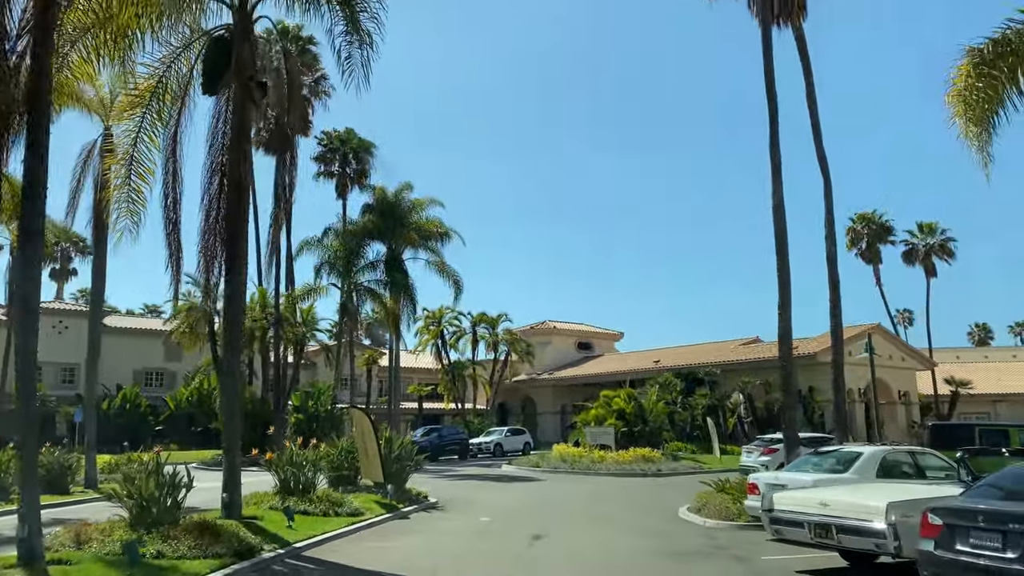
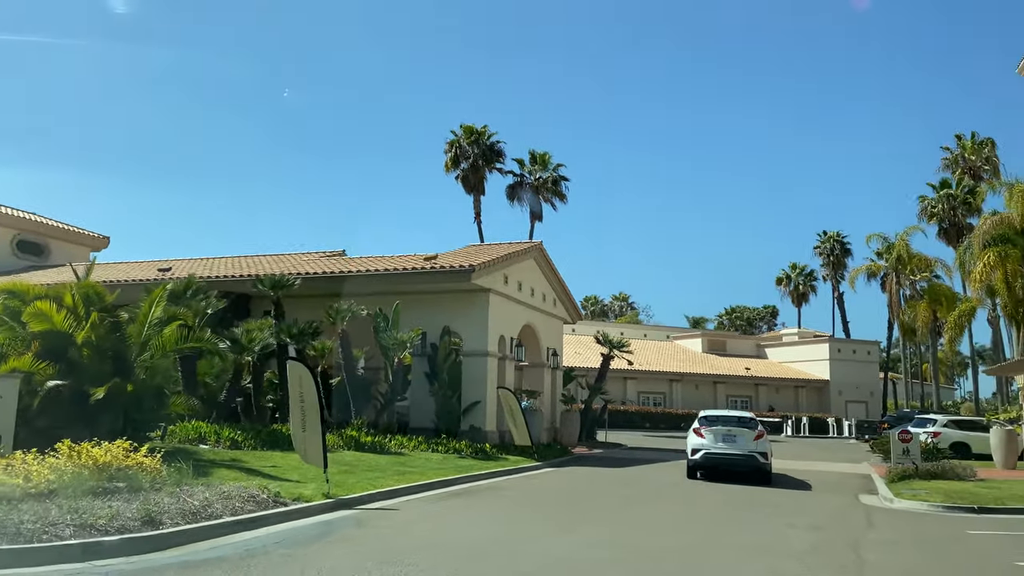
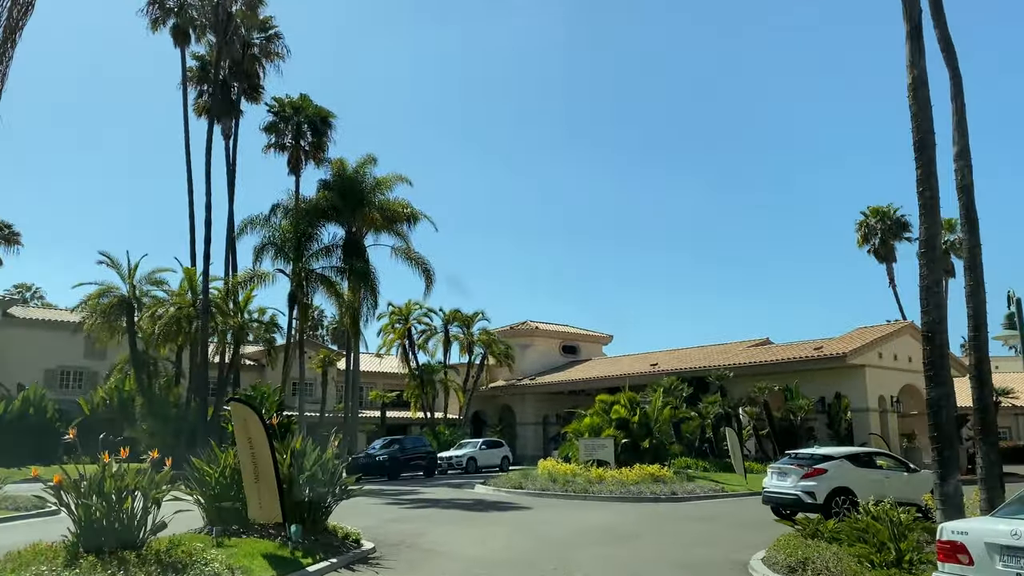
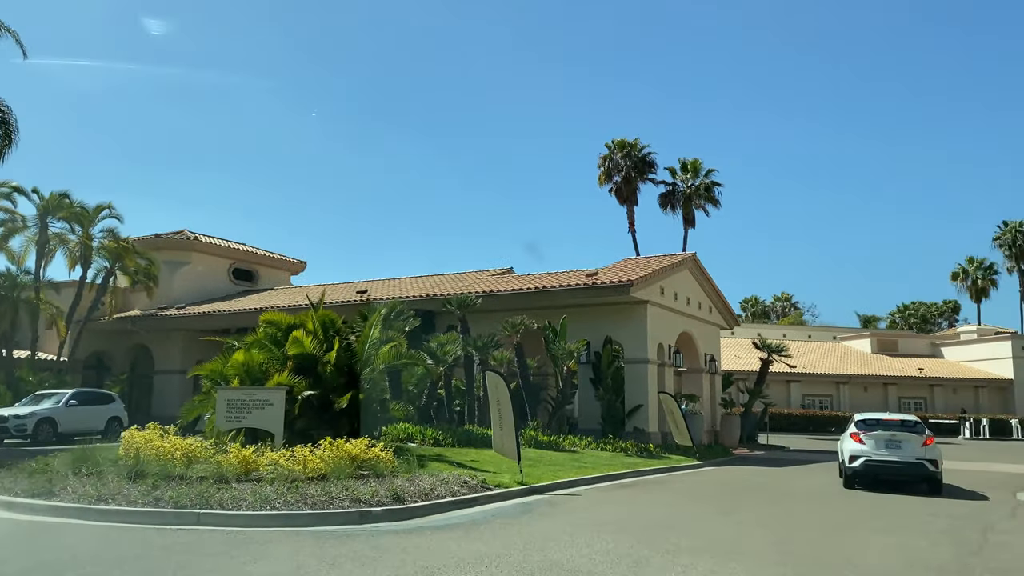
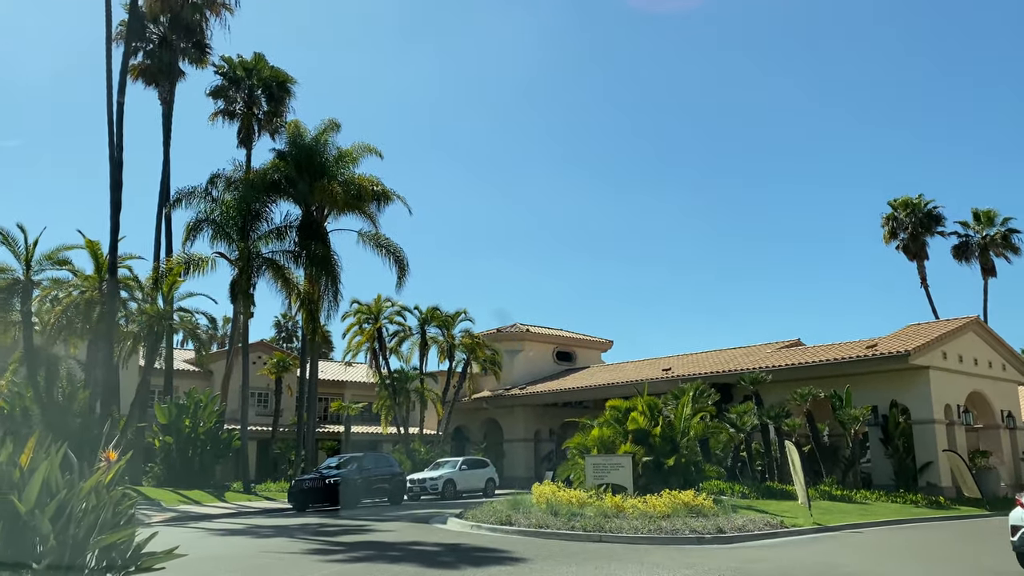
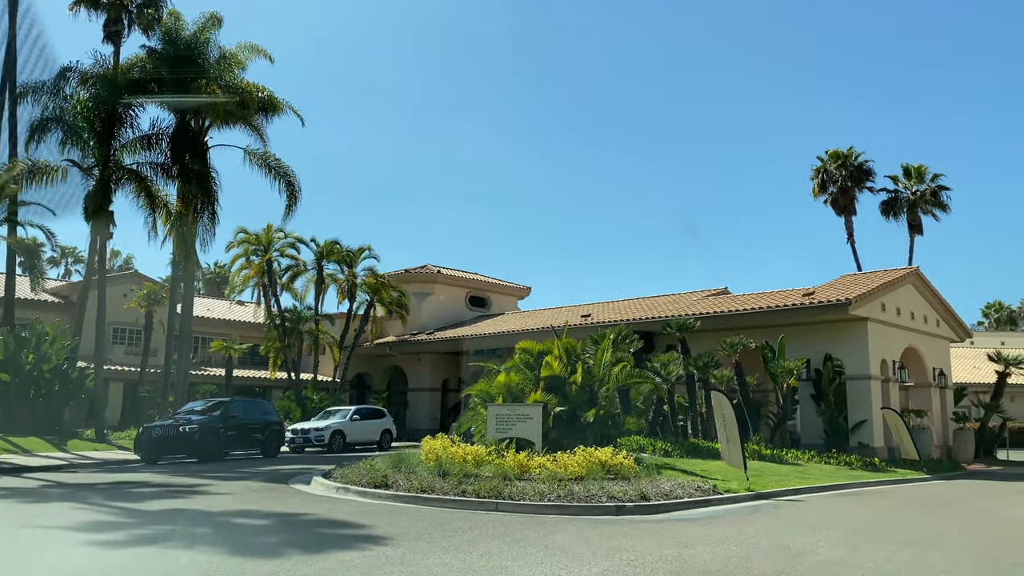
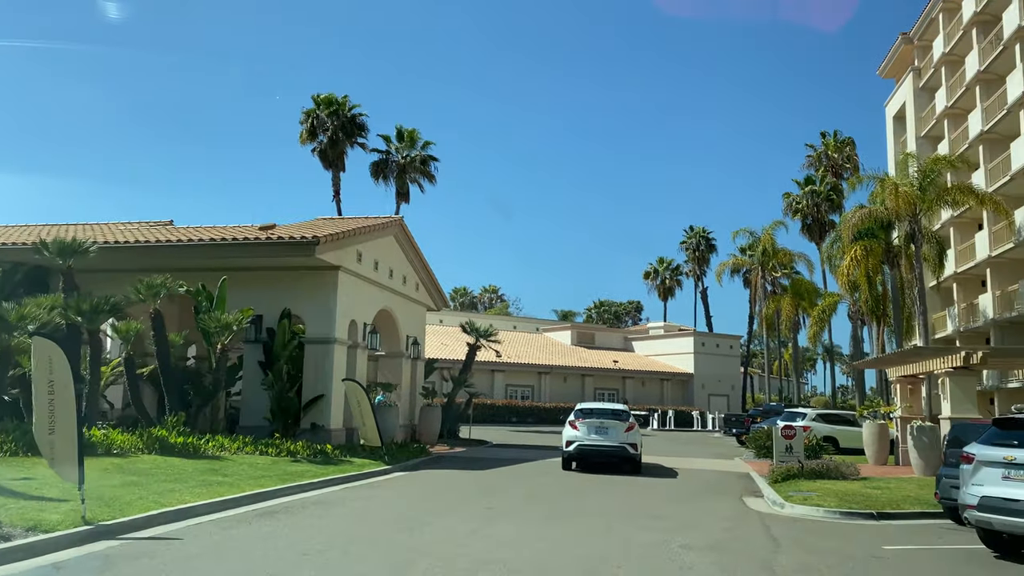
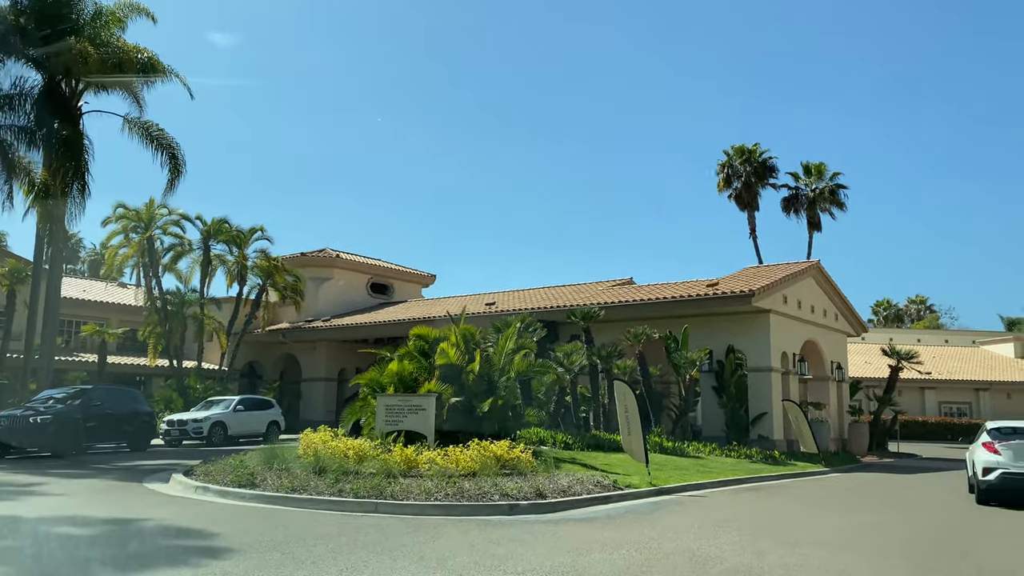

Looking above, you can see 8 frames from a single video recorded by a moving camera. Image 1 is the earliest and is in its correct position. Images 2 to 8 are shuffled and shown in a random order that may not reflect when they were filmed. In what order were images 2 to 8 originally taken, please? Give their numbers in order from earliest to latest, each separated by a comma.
3, 5, 6, 8, 4, 2, 7
